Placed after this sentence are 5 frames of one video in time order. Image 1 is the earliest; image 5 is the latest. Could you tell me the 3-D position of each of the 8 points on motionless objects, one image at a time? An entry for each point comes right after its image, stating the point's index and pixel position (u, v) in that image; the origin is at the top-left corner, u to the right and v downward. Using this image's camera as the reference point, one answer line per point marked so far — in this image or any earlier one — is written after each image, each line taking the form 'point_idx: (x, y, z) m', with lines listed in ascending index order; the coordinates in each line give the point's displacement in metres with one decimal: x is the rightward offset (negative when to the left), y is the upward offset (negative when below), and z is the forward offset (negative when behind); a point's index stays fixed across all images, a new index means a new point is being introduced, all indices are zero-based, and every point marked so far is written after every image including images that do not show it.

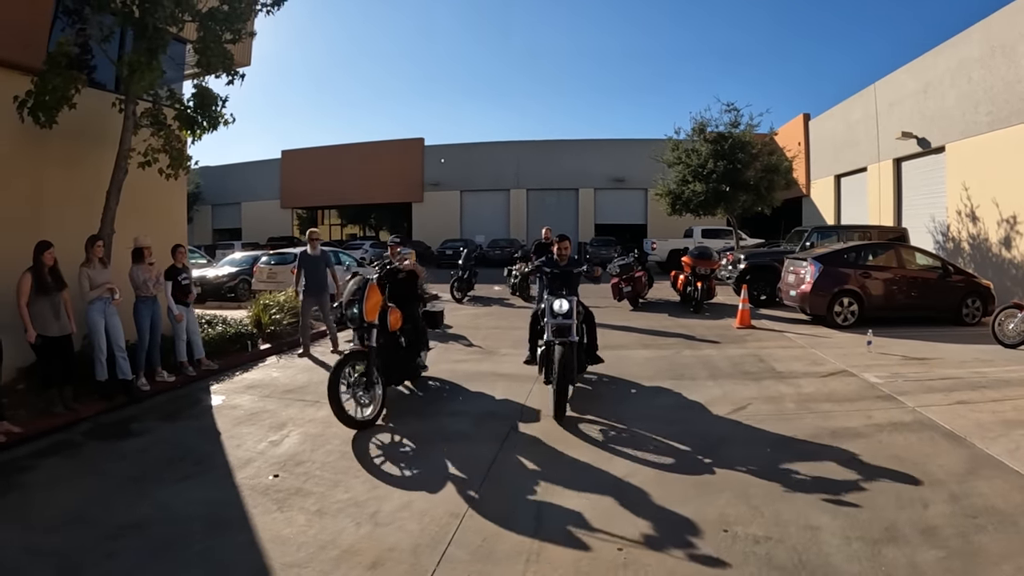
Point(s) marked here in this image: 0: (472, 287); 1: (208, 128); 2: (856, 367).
0: (-0.9, 0.0, +14.8) m
1: (-3.5, +1.9, +7.3) m
2: (+3.7, -0.9, +6.8) m
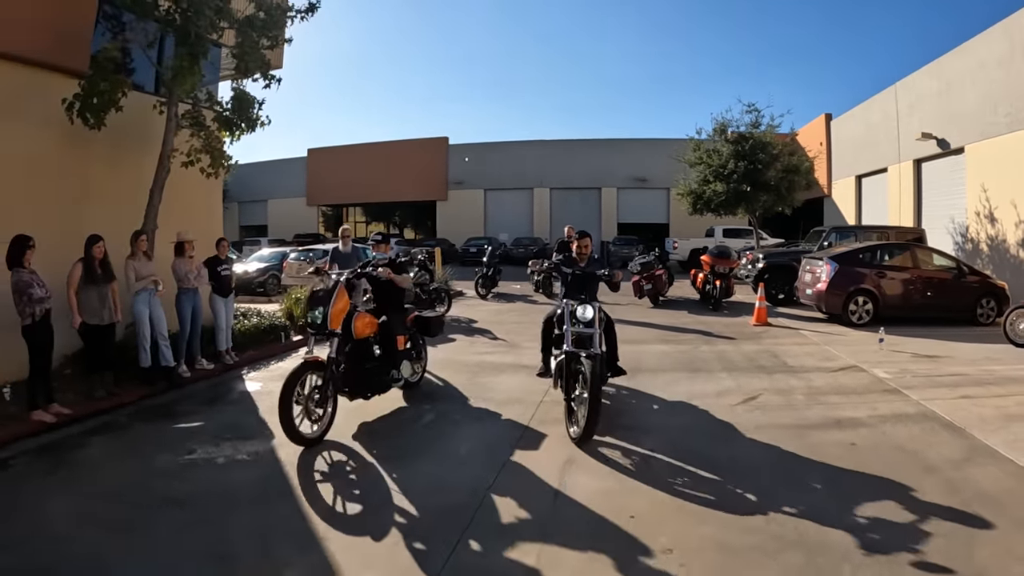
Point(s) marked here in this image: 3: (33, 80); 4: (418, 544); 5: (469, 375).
0: (-0.4, +0.1, +15.1) m
1: (-3.3, +2.0, +7.7) m
2: (+4.0, -0.8, +7.0) m
3: (-5.6, +2.5, +7.4) m
4: (-0.5, -1.3, +3.4) m
5: (-0.5, -1.0, +7.0) m
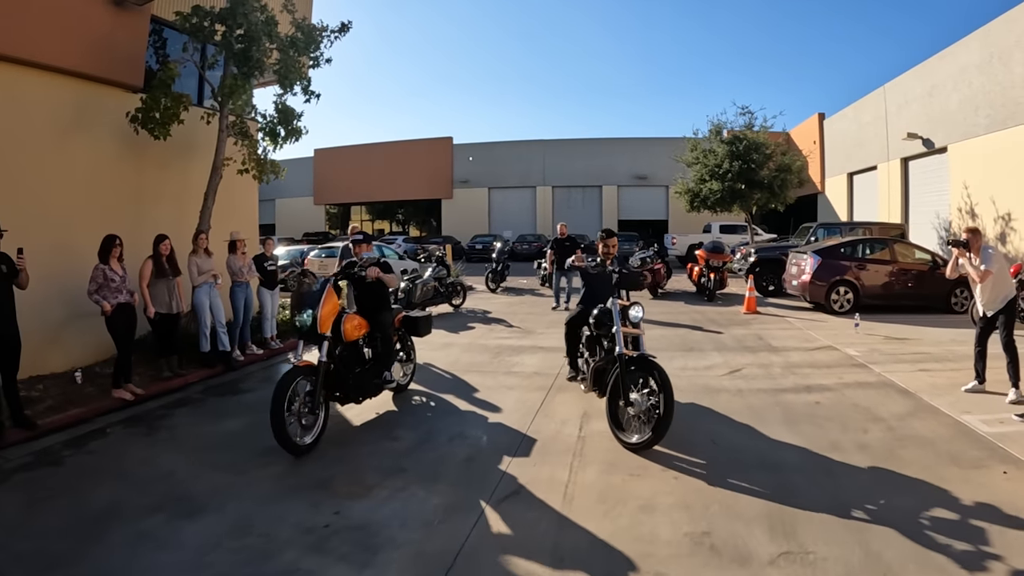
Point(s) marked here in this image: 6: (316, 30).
0: (-0.2, +0.2, +16.0) m
1: (-3.1, +2.1, +8.6) m
2: (+4.2, -0.7, +7.9) m
3: (-5.4, +2.6, +8.3) m
4: (-0.3, -1.2, +4.3) m
5: (-0.3, -0.9, +7.9) m
6: (-2.6, +3.4, +8.3) m
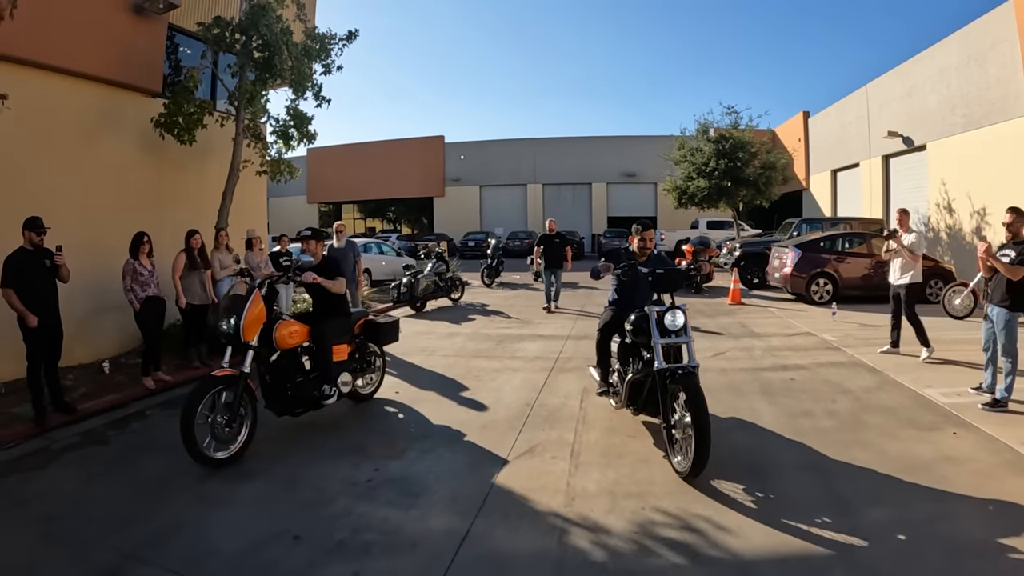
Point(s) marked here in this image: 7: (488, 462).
0: (-0.4, +0.4, +16.6) m
1: (-3.1, +2.2, +9.1) m
2: (+4.2, -0.6, +8.5) m
3: (-5.4, +2.6, +8.7) m
4: (-0.2, -1.1, +4.8) m
5: (-0.3, -0.8, +8.4) m
6: (-2.6, +3.5, +8.8) m
7: (-0.2, -1.2, +4.1) m
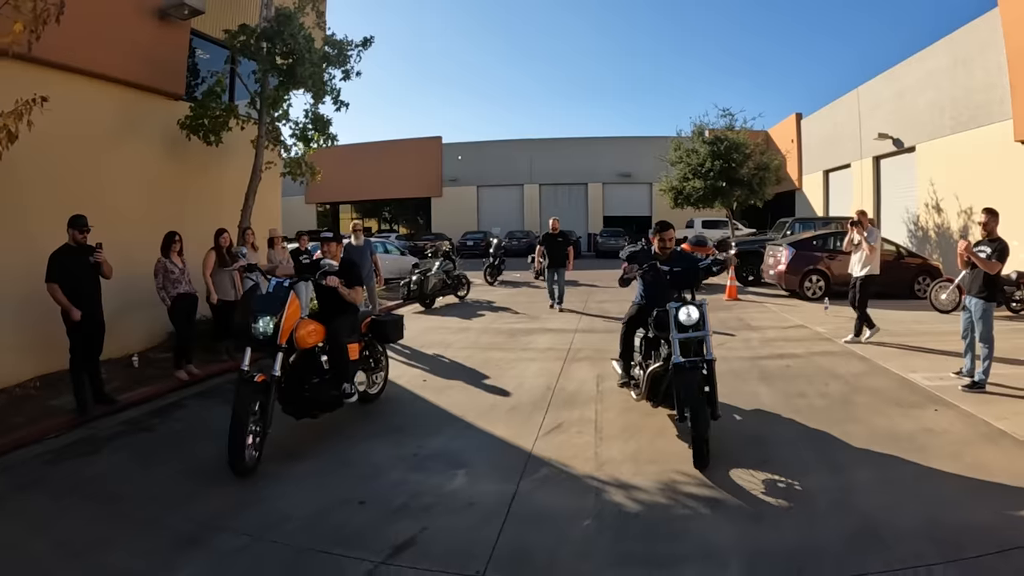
0: (-0.3, +0.4, +17.0) m
1: (-3.0, +2.2, +9.5) m
2: (+4.3, -0.5, +9.0) m
3: (-5.3, +2.7, +9.1) m
4: (0.0, -1.1, +5.3) m
5: (-0.1, -0.7, +8.8) m
6: (-2.5, +3.6, +9.2) m
7: (0.0, -1.1, +4.6) m
